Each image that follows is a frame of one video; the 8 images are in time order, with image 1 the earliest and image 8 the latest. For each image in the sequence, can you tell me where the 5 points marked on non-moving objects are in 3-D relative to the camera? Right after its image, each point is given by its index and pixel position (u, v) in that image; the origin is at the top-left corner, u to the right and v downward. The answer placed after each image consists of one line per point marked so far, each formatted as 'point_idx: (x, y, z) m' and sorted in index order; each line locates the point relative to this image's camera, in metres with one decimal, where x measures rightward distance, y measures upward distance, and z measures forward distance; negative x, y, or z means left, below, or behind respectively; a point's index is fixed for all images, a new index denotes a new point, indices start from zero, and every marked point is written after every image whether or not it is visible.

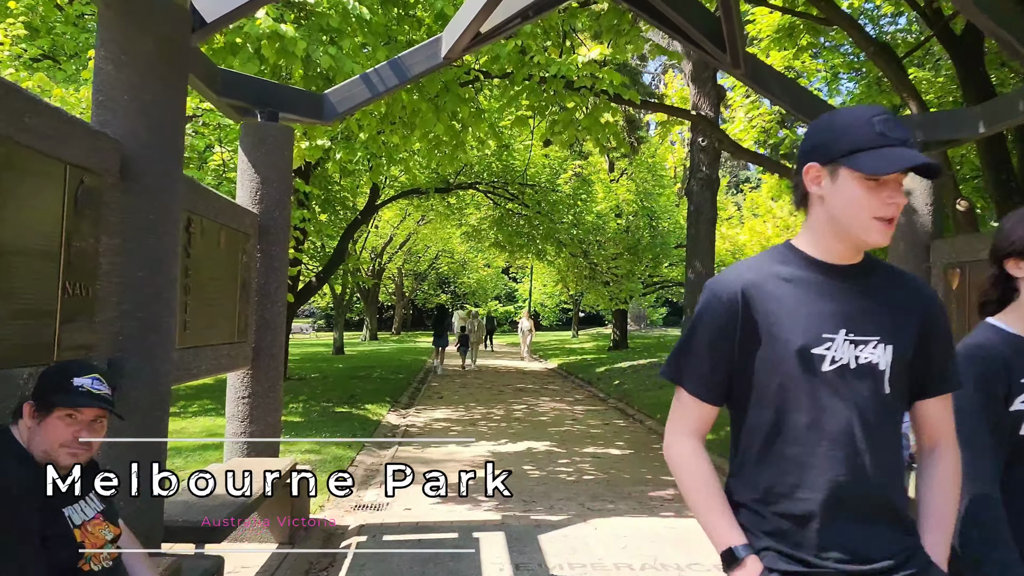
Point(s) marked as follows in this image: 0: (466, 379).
0: (-0.8, -1.6, +15.7) m
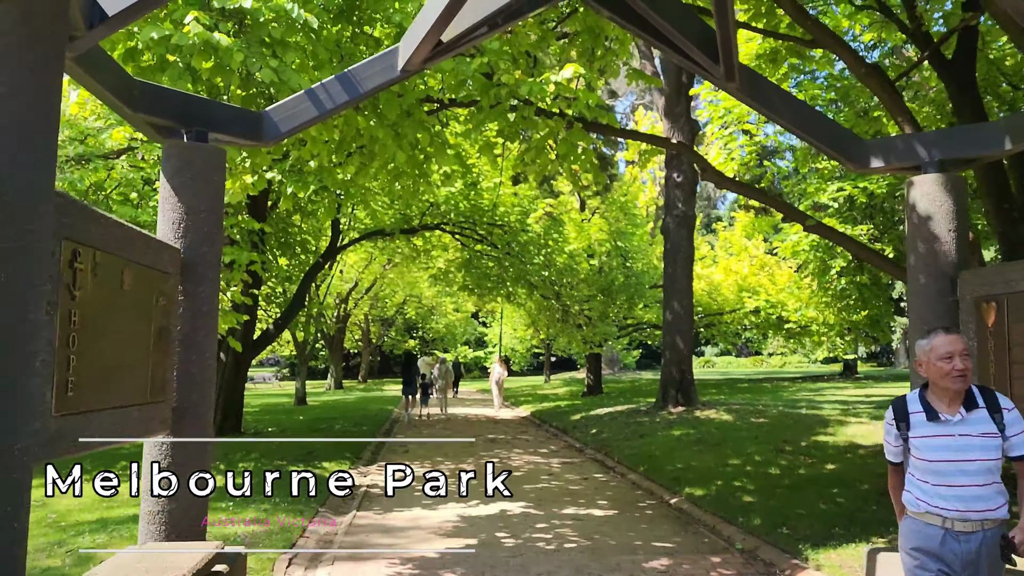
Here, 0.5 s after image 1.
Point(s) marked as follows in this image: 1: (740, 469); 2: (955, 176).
0: (-1.3, -2.4, +15.0) m
1: (+2.2, -1.8, +8.3) m
2: (+2.1, +0.5, +4.0) m
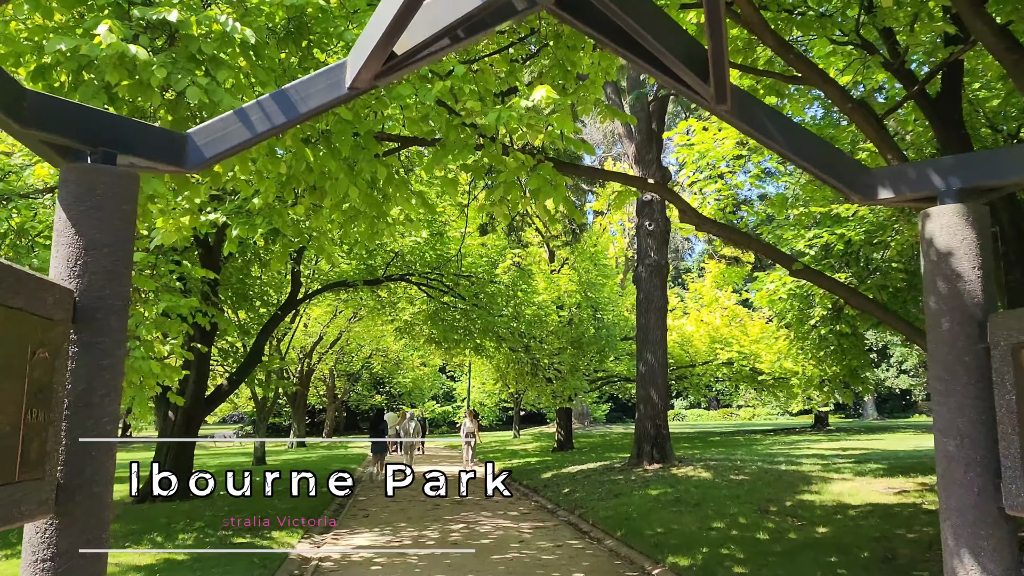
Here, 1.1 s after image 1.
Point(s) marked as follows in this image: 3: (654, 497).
0: (-1.8, -3.3, +14.2) m
1: (+1.9, -2.2, +7.7) m
2: (+1.9, +0.3, +3.6) m
3: (+1.7, -2.5, +10.3) m
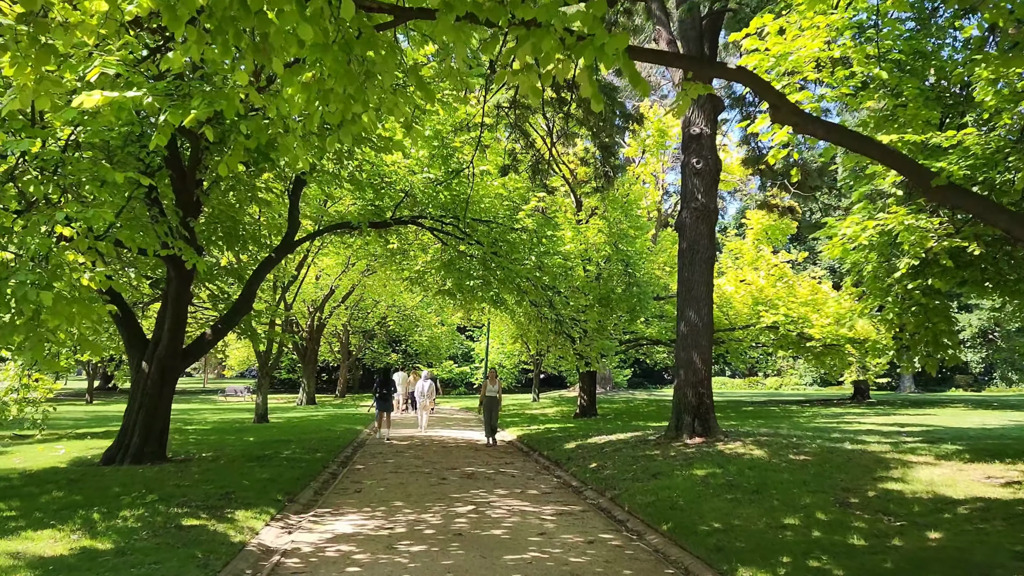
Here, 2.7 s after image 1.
0: (-1.6, -2.5, +12.6) m
1: (+2.1, -1.7, +6.0) m
2: (+2.0, +0.6, +1.7) m
3: (+1.9, -1.9, +8.6) m
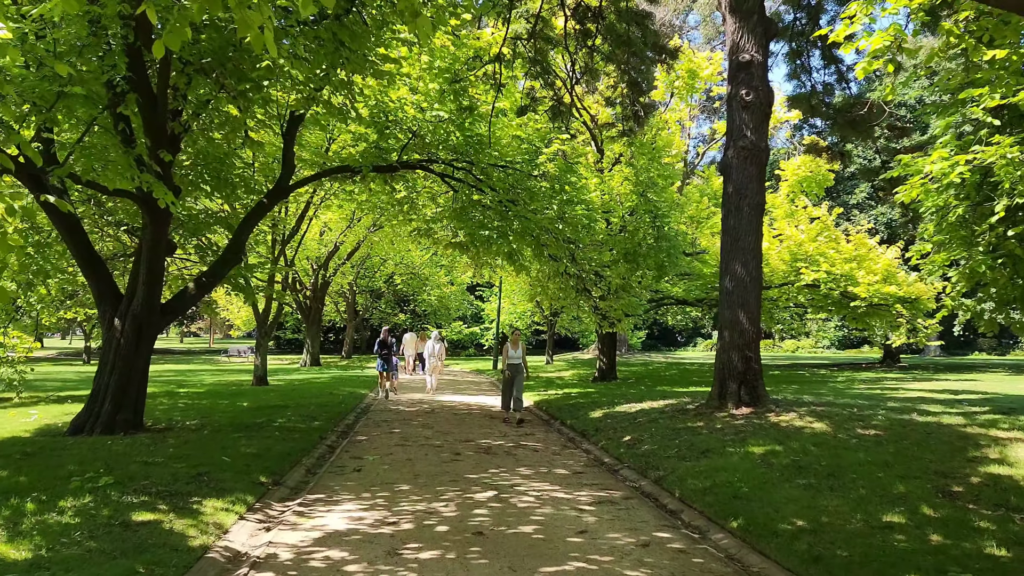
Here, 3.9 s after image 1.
0: (-1.3, -1.8, +11.3) m
1: (+2.3, -1.4, +4.7) m
2: (+2.2, +0.8, +0.3) m
3: (+2.1, -1.5, +7.3) m
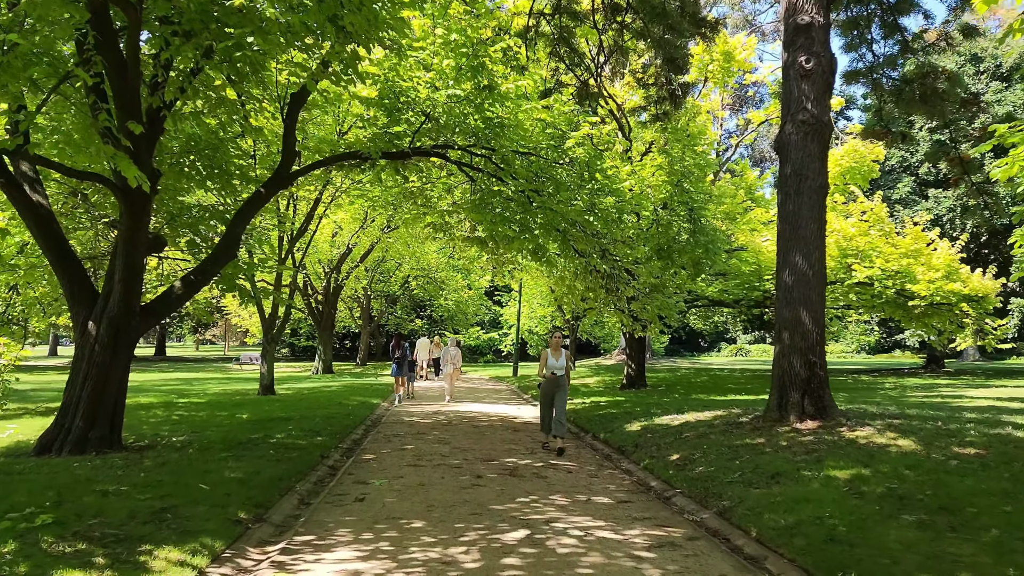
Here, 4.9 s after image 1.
0: (-1.0, -1.8, +10.1) m
1: (+2.4, -1.3, +3.4) m
2: (+2.3, +0.9, -1.0) m
3: (+2.4, -1.4, +6.0) m
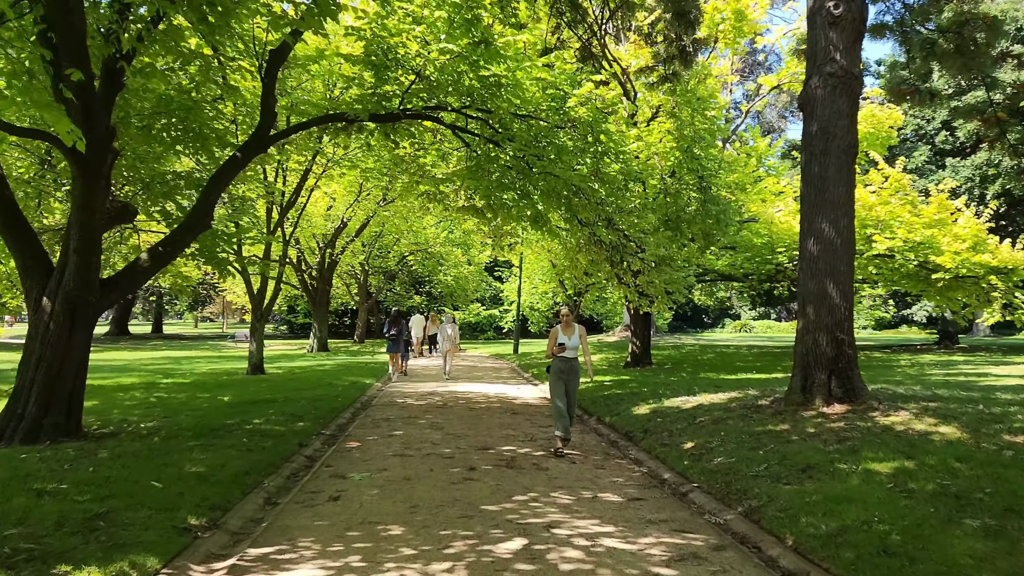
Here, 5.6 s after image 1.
0: (-1.0, -1.5, +9.3) m
1: (+2.4, -1.2, +2.6) m
2: (+2.2, +0.9, -1.8) m
3: (+2.4, -1.2, +5.2) m
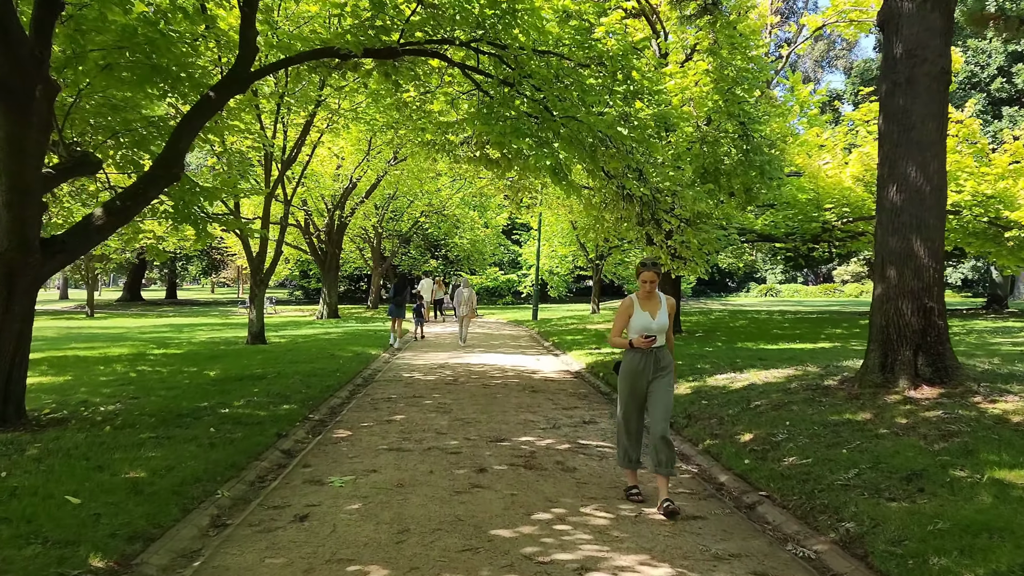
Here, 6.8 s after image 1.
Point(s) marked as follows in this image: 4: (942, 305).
0: (-0.8, -1.1, +8.1) m
1: (+2.4, -1.1, +1.3) m
2: (+2.2, +0.8, -3.2) m
3: (+2.4, -1.0, +3.9) m
4: (+3.3, -0.1, +6.5) m
